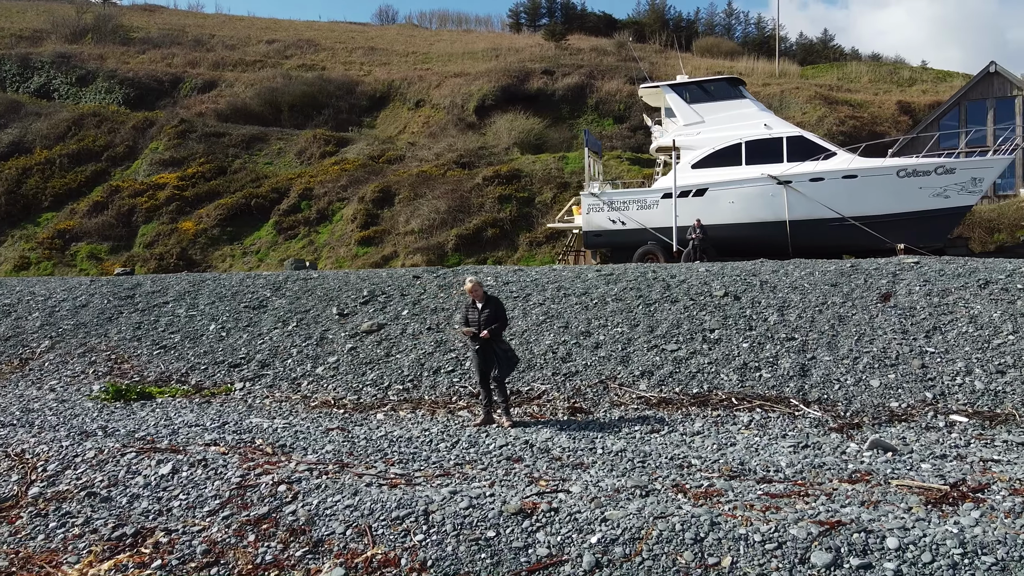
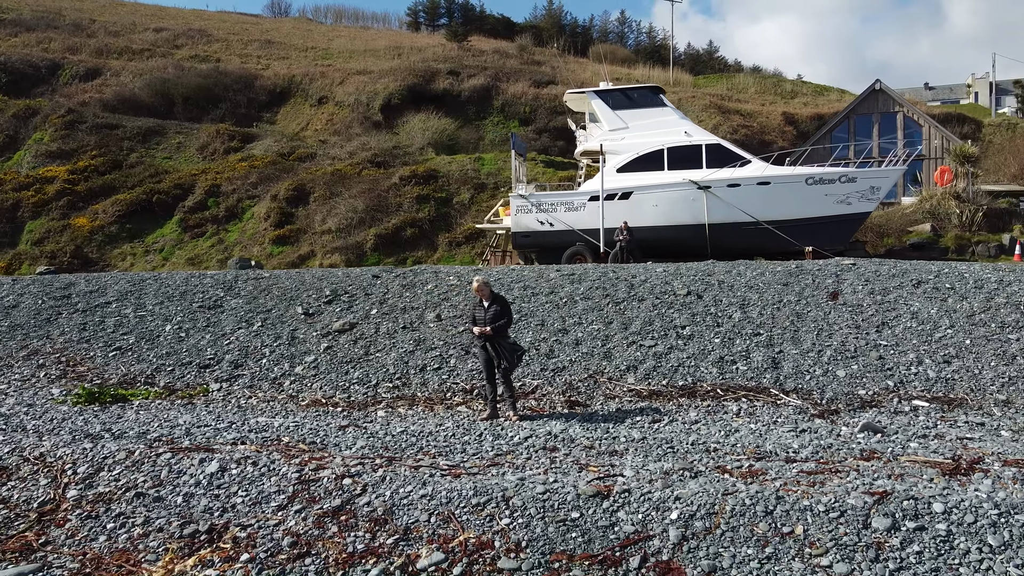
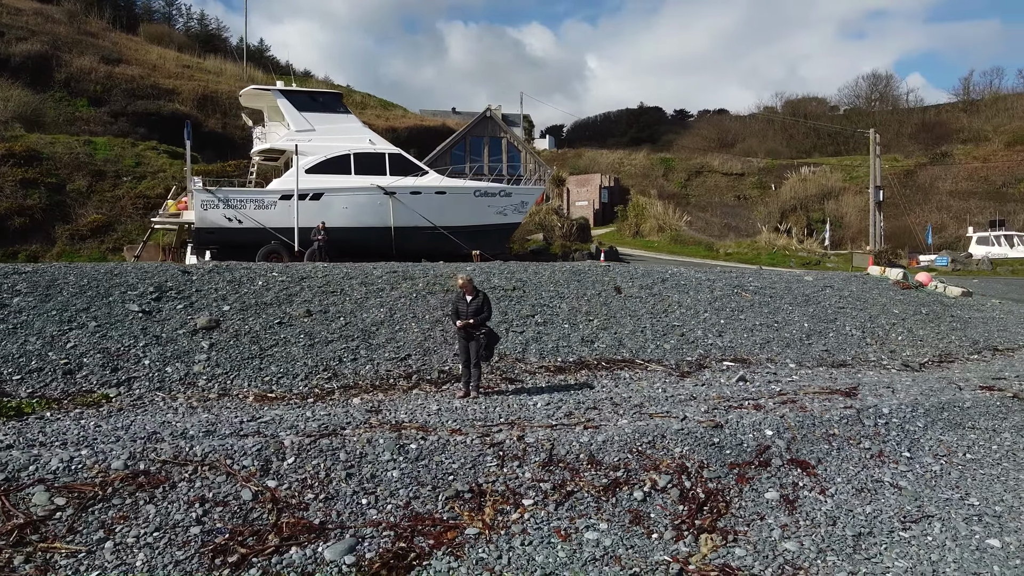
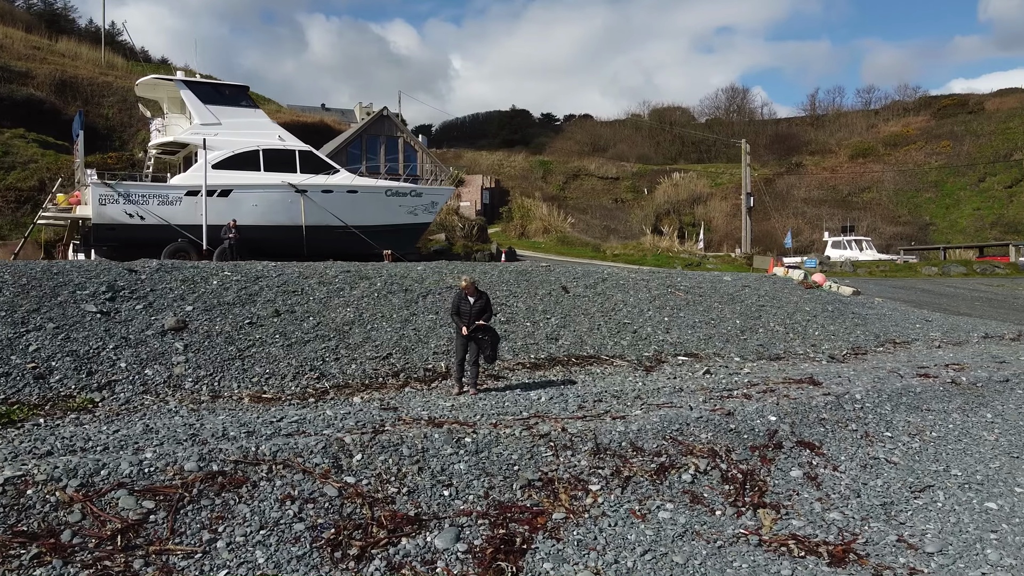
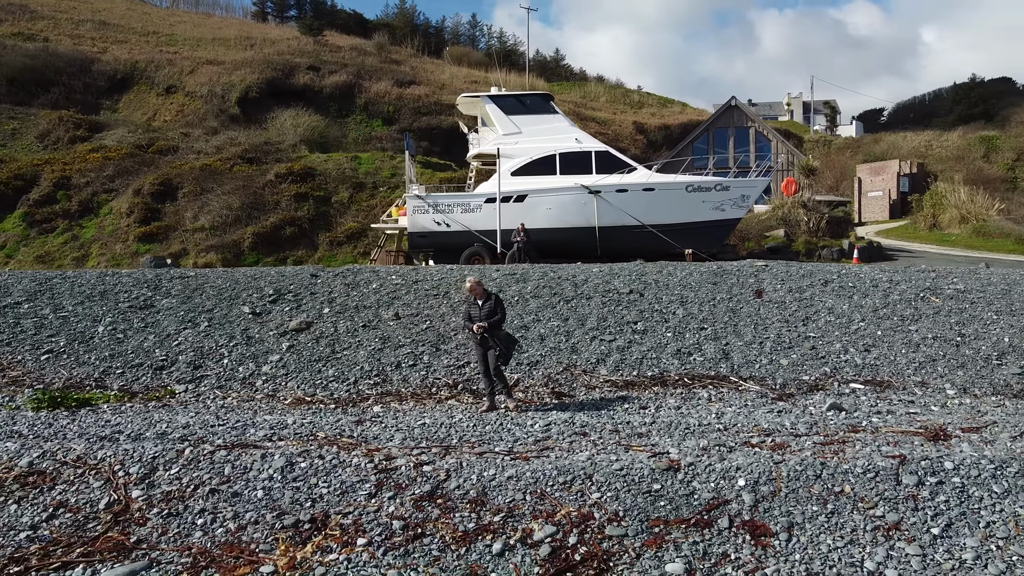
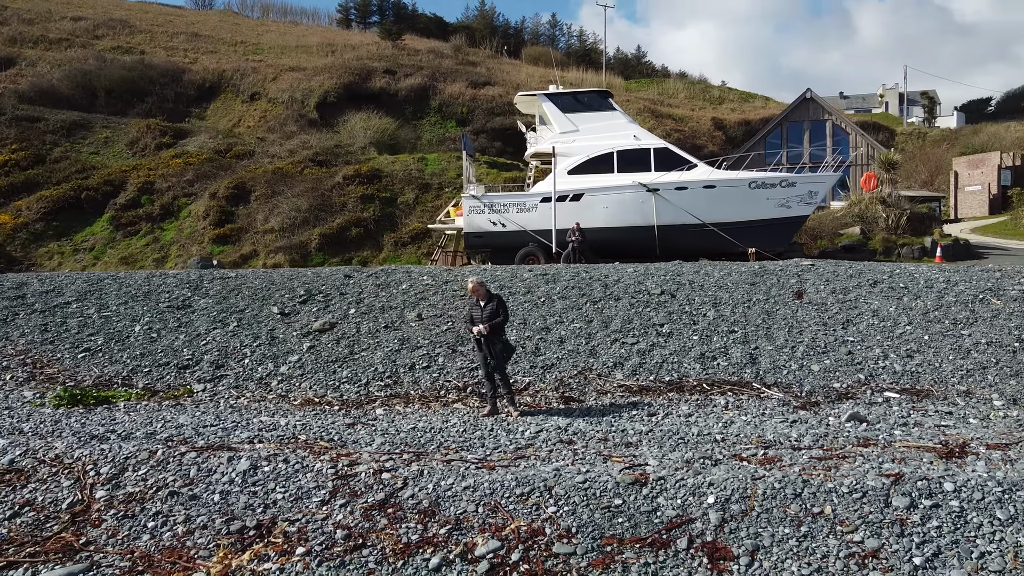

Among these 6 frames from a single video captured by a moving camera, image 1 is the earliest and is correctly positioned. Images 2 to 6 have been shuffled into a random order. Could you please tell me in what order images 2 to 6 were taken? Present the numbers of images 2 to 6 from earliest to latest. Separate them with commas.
2, 6, 5, 3, 4
